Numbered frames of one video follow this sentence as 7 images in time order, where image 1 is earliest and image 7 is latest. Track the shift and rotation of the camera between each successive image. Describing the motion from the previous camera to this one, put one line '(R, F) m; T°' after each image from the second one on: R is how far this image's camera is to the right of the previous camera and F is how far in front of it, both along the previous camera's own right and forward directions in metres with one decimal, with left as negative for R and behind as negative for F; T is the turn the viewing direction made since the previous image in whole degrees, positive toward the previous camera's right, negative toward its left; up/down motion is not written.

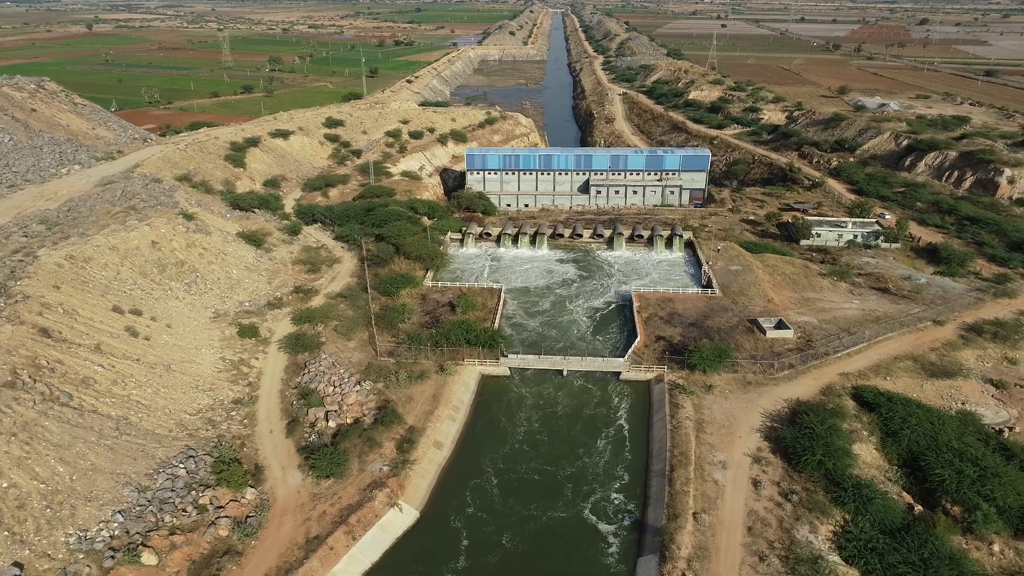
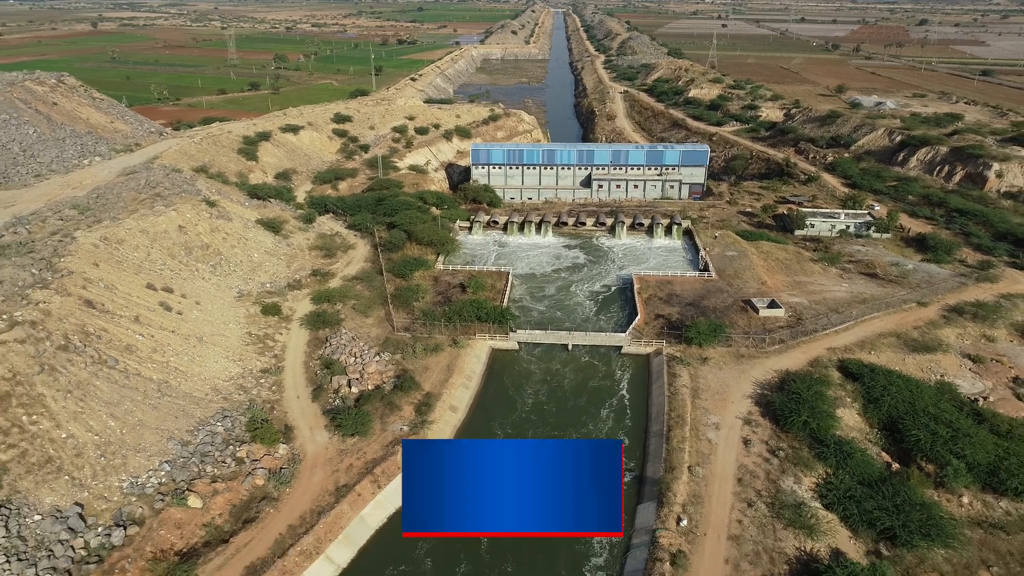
(-0.3, -1.5) m; 0°
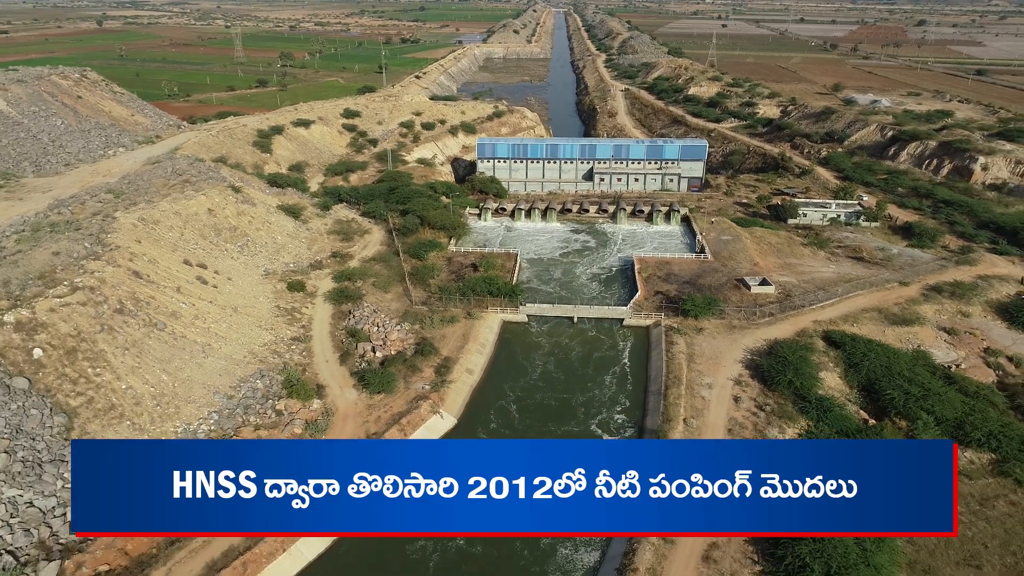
(-0.4, -1.9) m; 0°
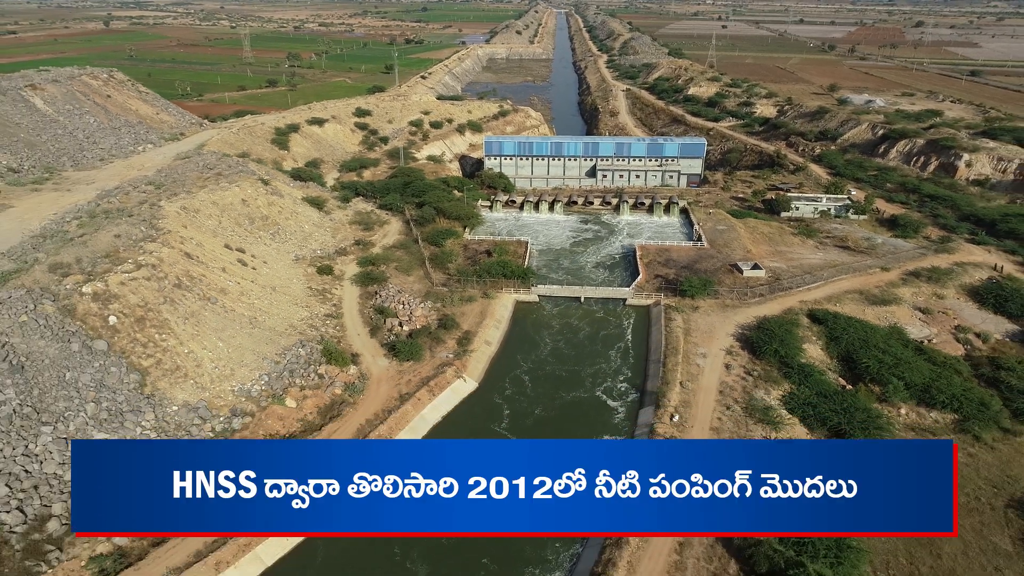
(-0.5, -2.4) m; 0°
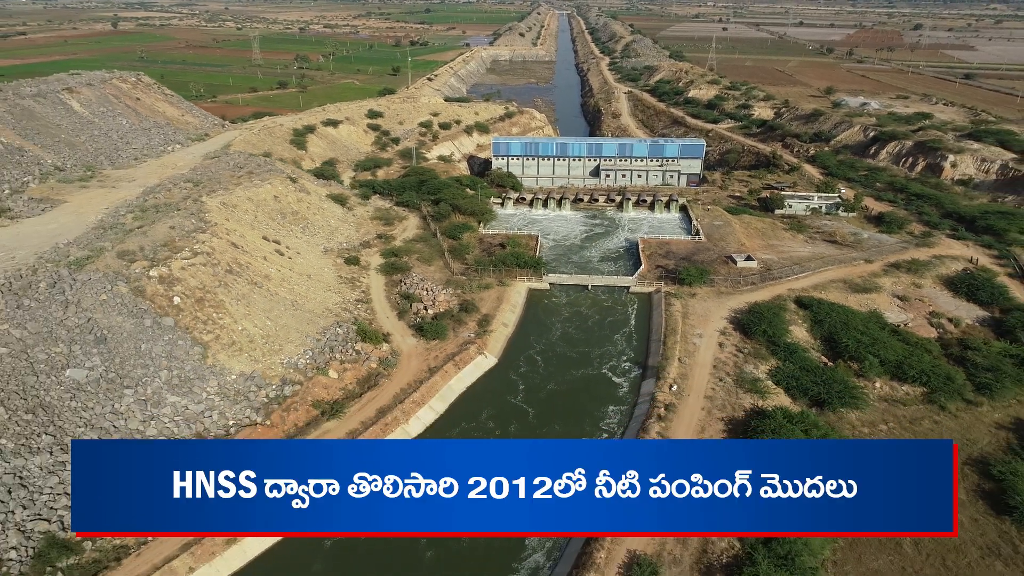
(-0.6, -2.6) m; 0°
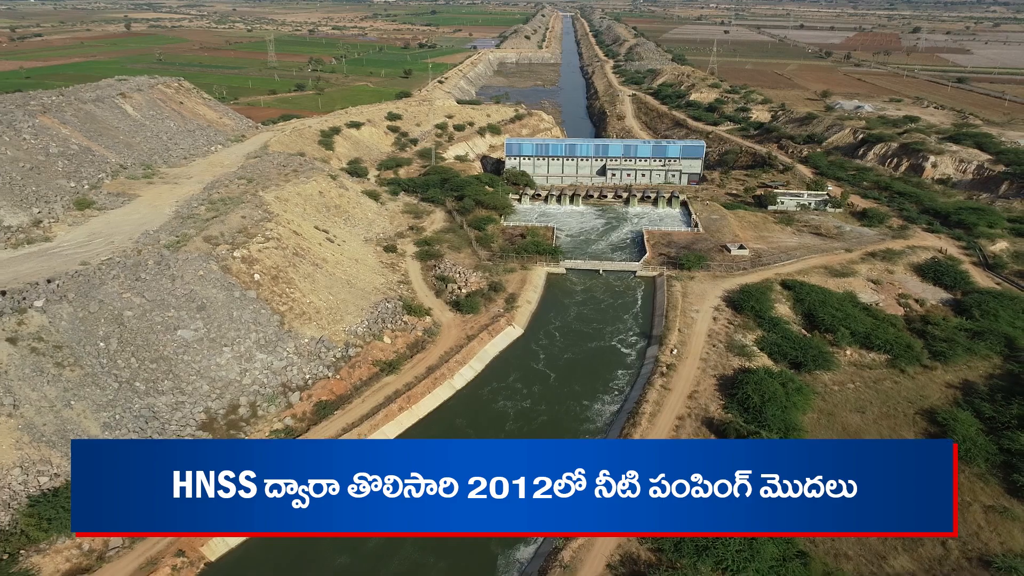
(-1.0, -4.3) m; 0°
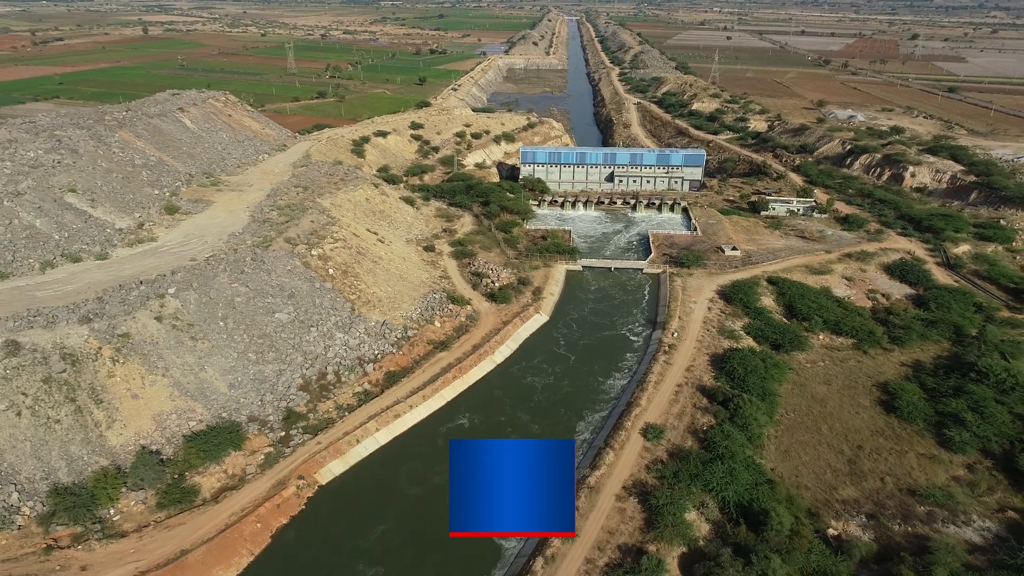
(-1.3, -5.8) m; 0°
